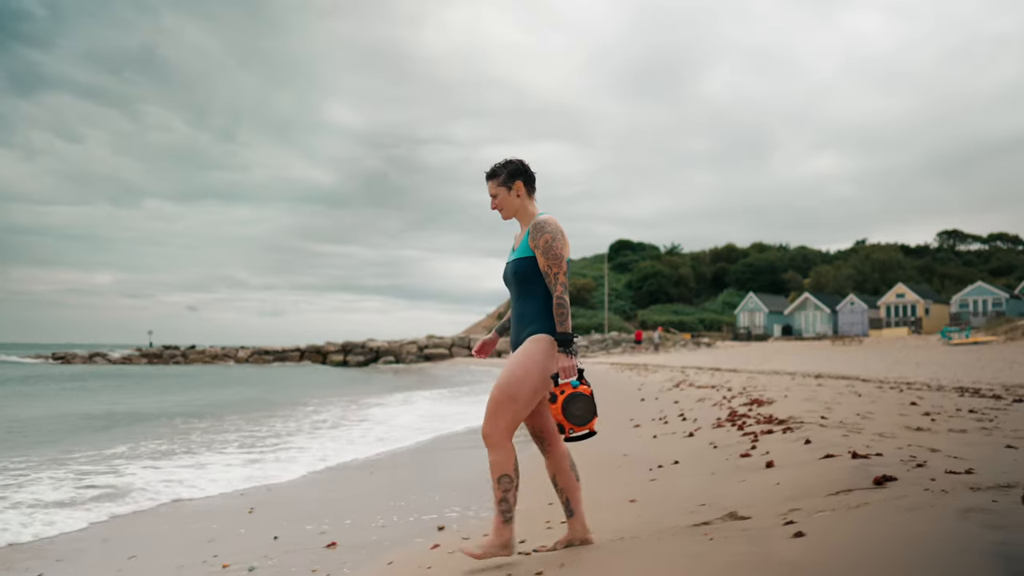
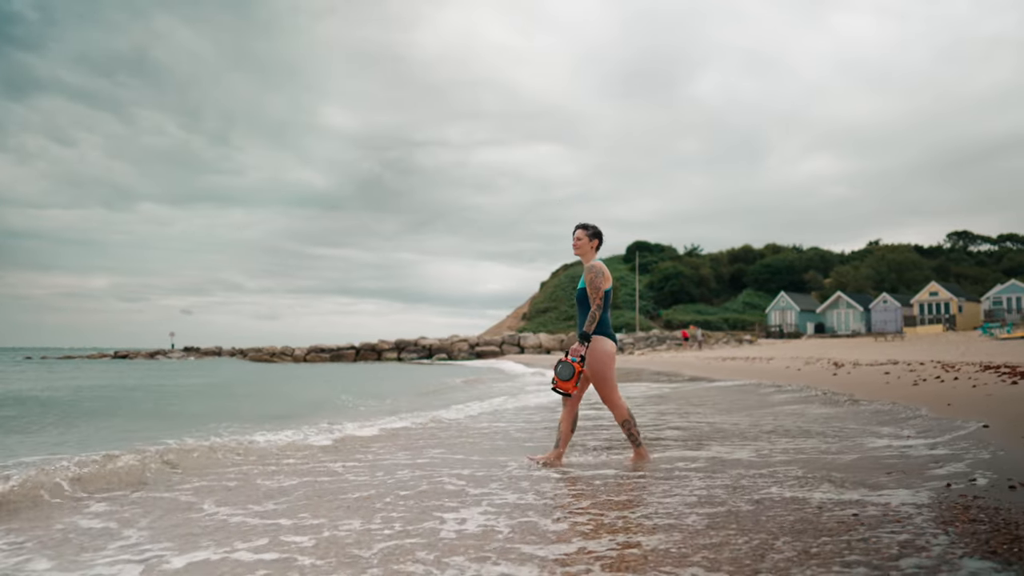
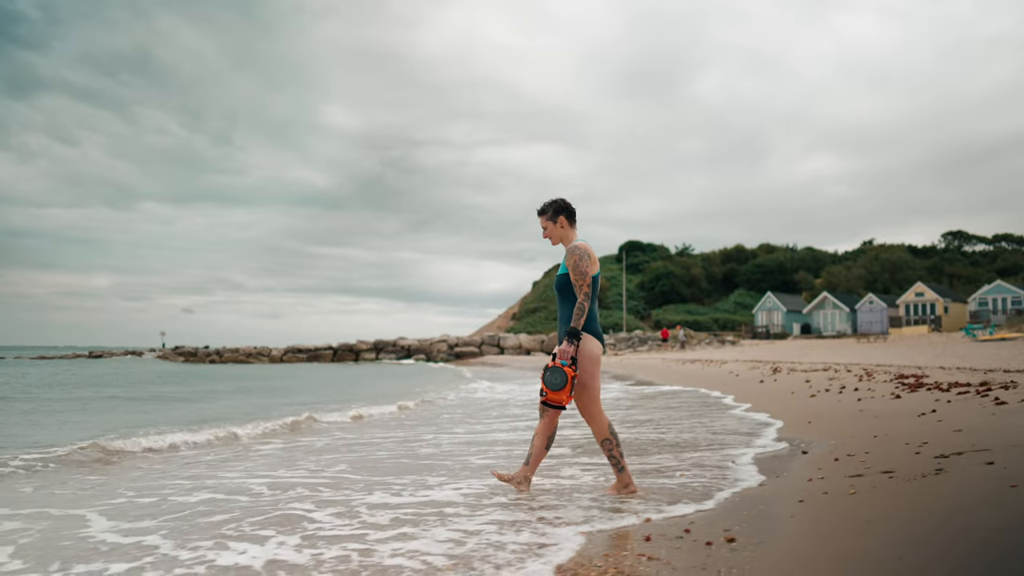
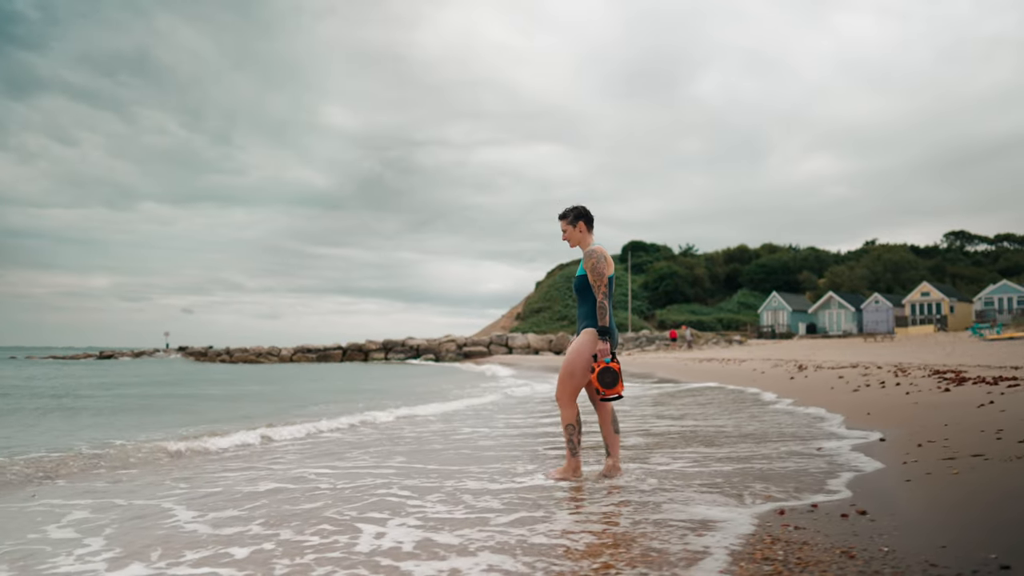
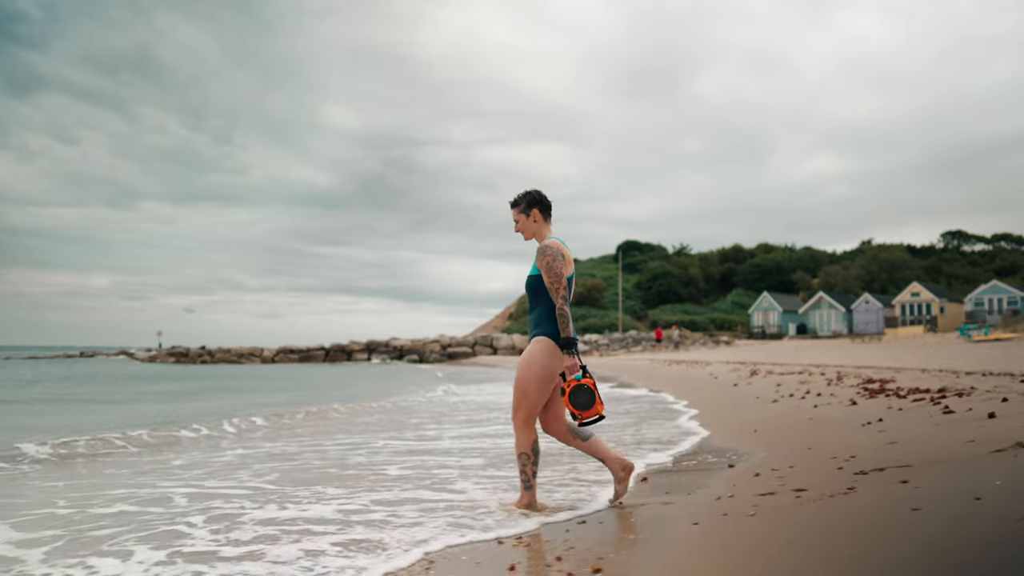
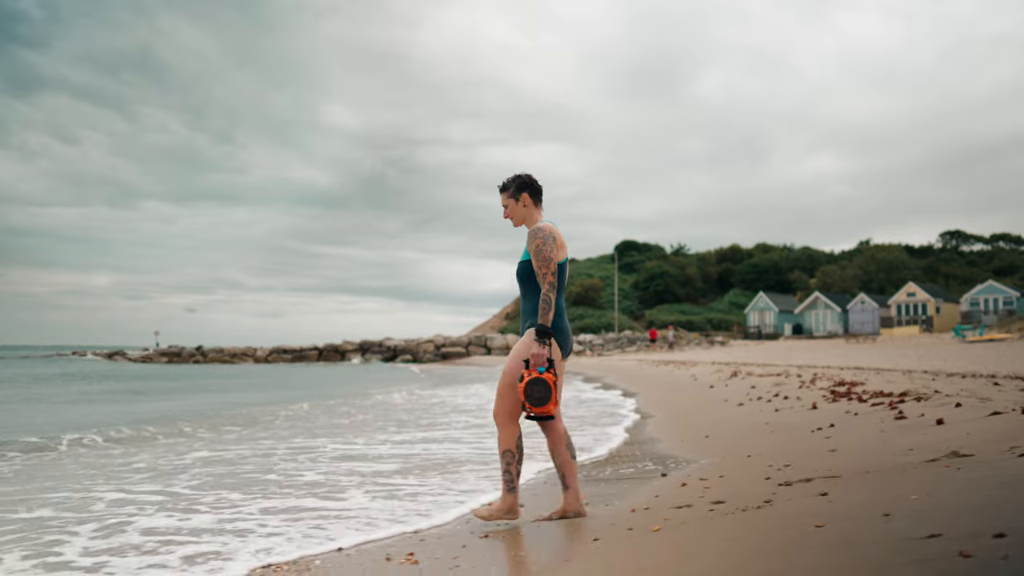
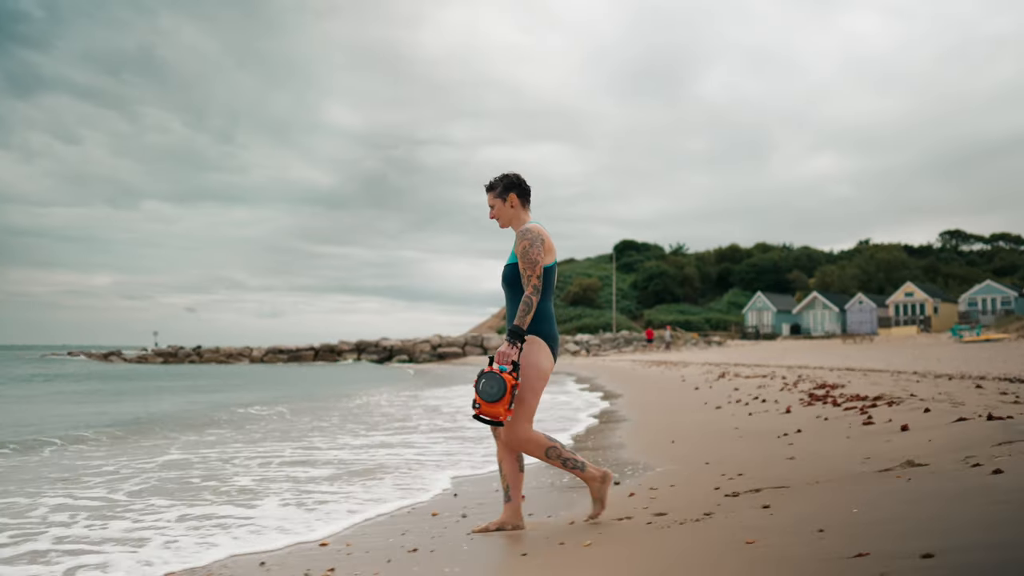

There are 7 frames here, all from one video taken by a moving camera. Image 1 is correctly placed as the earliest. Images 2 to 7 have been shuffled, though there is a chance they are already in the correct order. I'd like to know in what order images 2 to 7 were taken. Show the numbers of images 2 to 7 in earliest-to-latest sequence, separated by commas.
7, 6, 5, 3, 4, 2
